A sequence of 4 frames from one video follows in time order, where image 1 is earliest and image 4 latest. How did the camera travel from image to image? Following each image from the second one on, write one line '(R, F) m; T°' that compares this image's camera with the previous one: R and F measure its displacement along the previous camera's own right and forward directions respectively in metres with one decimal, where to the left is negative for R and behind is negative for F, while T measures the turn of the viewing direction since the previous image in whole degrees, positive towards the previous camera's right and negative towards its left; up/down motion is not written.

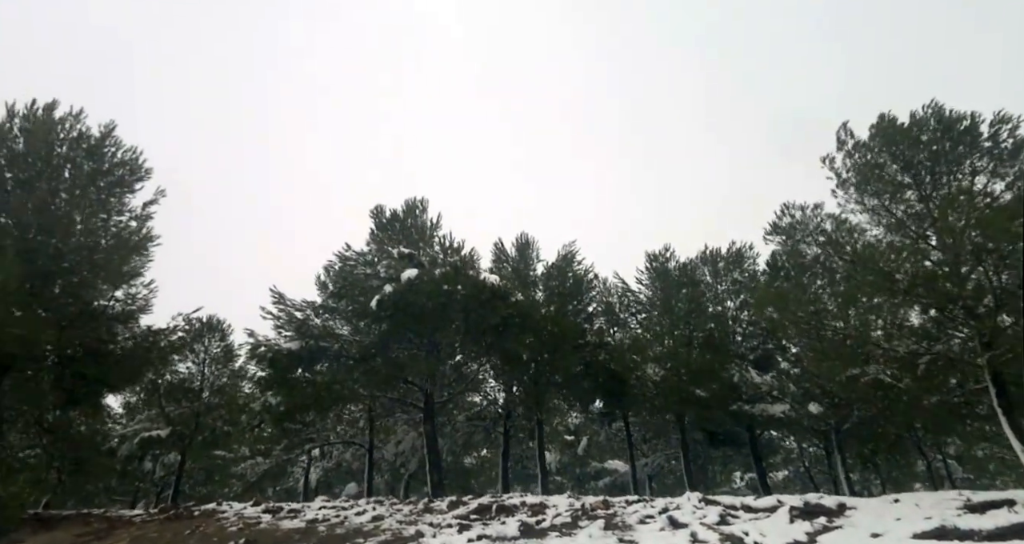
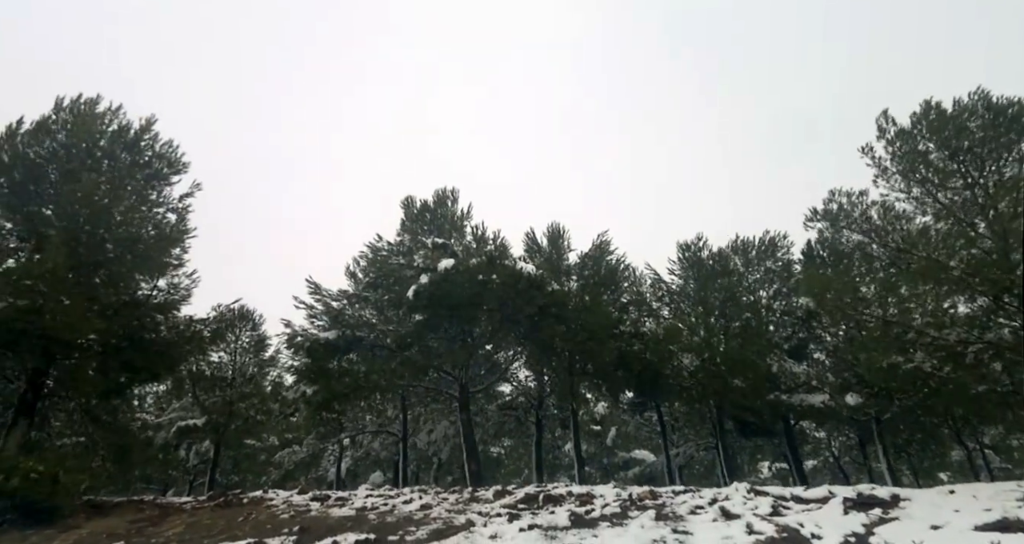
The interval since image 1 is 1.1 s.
(-0.6, +0.1) m; -1°
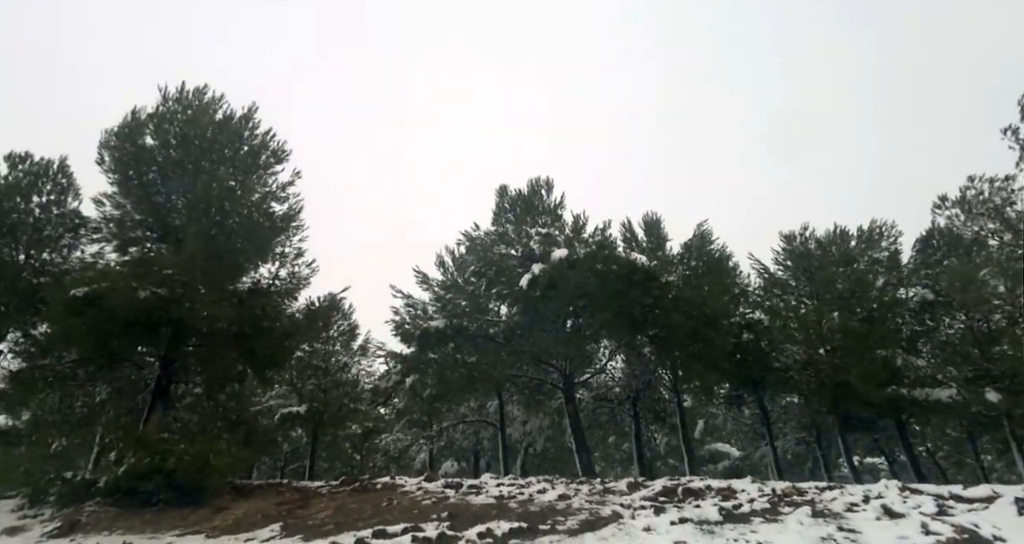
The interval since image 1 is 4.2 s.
(-1.8, +0.1) m; -3°
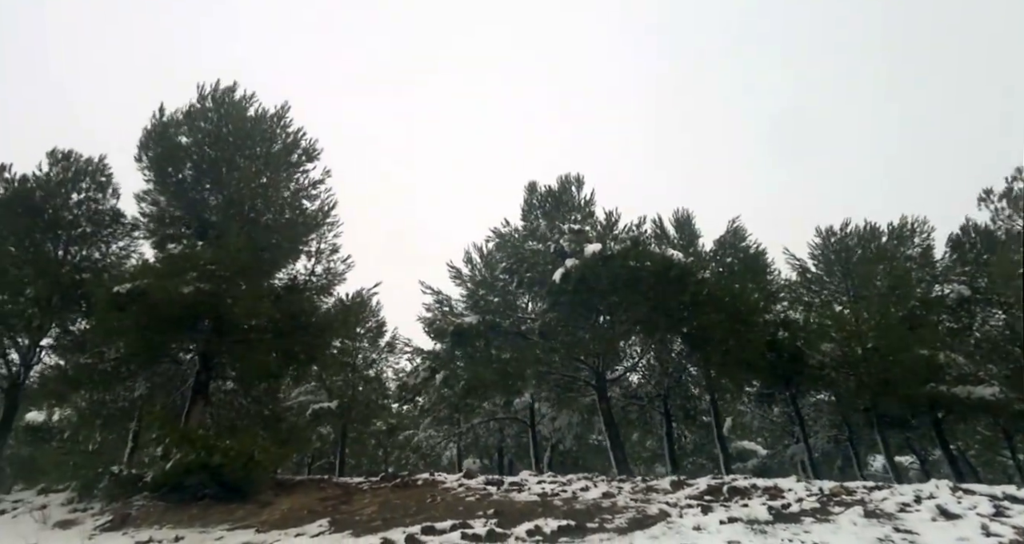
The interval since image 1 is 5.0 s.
(-0.6, +0.1) m; -1°
